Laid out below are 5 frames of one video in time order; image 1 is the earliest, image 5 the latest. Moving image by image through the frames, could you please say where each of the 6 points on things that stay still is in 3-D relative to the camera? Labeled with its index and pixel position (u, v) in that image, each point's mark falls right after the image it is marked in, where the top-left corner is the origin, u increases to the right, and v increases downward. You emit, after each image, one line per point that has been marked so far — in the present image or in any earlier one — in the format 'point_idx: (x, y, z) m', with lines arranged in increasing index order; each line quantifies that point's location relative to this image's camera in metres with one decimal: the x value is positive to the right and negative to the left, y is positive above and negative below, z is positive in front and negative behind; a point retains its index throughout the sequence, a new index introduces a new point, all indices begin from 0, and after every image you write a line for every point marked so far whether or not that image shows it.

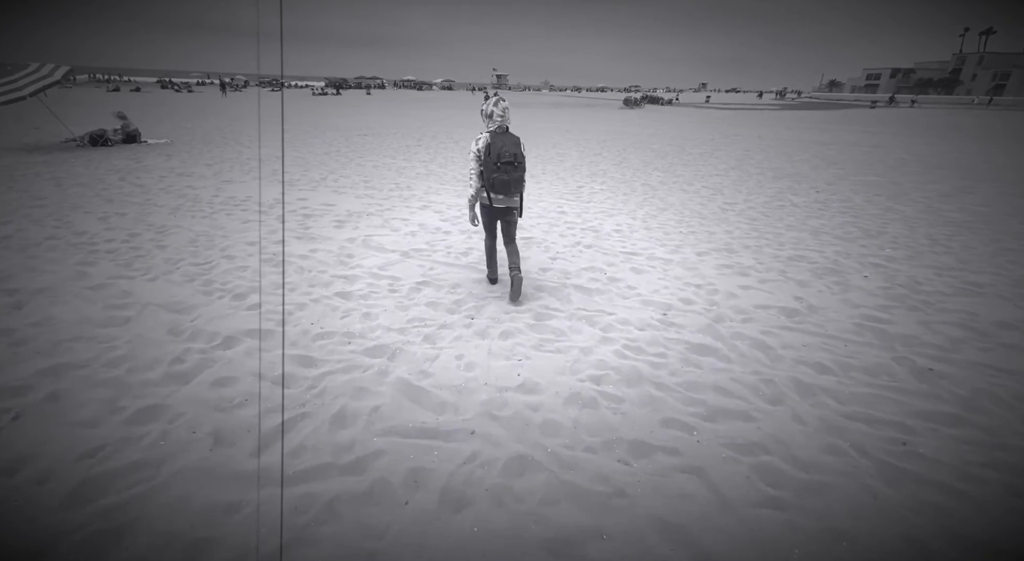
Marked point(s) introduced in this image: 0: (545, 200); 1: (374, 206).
0: (+0.7, +1.7, +11.6) m
1: (-2.8, +1.6, +11.5) m
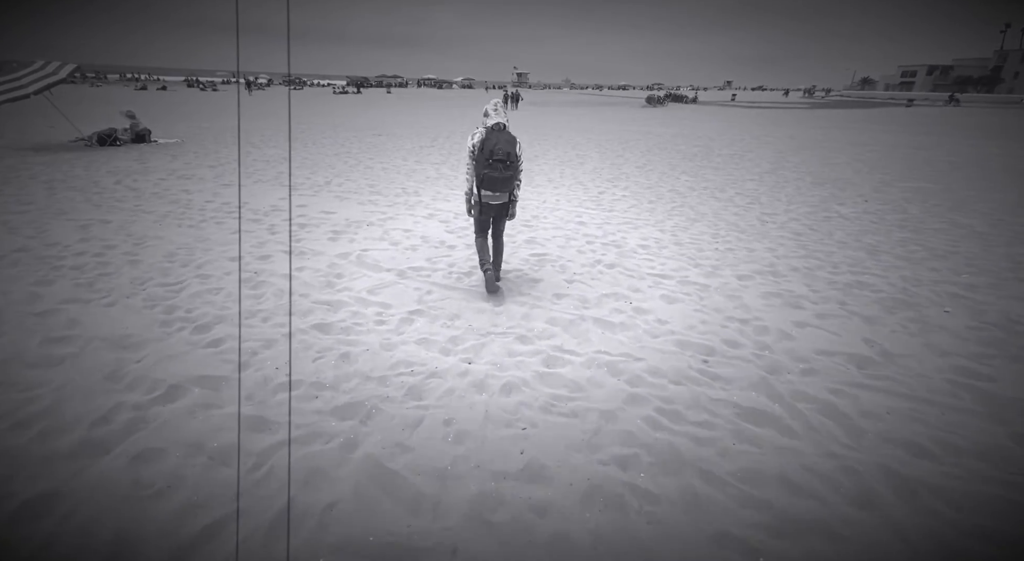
0: (+1.0, +1.4, +10.6) m
1: (-2.5, +1.3, +10.6) m
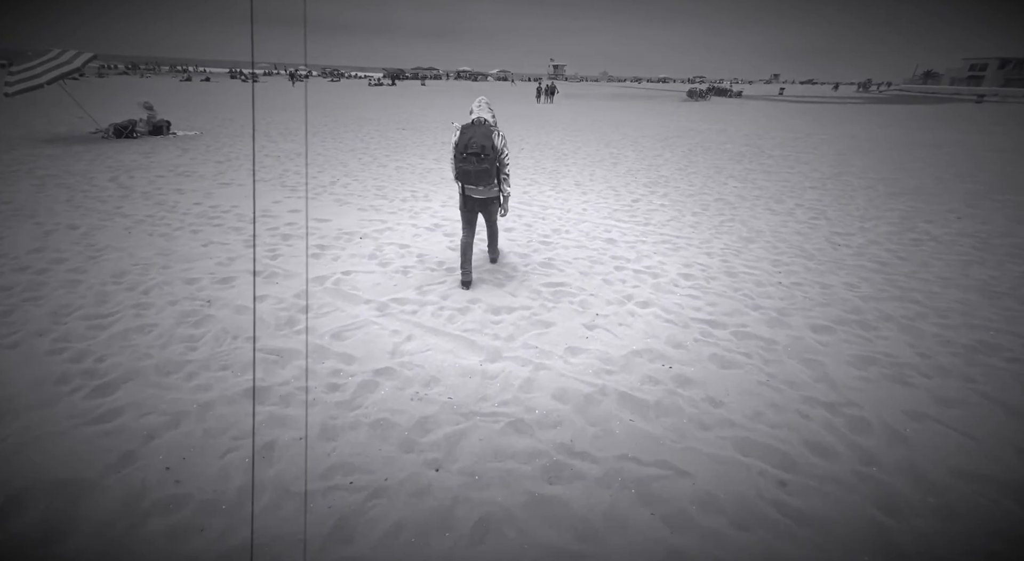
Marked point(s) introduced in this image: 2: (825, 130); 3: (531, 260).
0: (+1.3, +1.0, +9.0) m
1: (-2.2, +1.0, +9.2) m
2: (+10.6, +5.1, +18.9) m
3: (+0.2, +0.3, +7.3) m
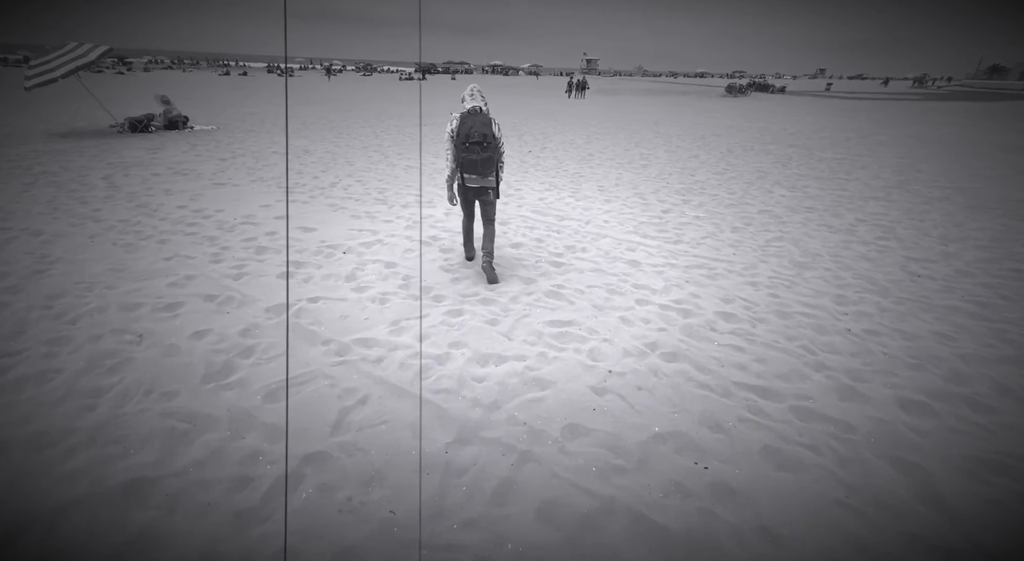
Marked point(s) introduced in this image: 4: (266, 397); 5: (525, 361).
0: (+1.4, +0.6, +7.7) m
1: (-2.1, +0.7, +8.1) m
2: (+11.3, +4.6, +17.1) m
3: (+0.2, -0.1, +6.1) m
4: (-1.8, -0.8, +4.1) m
5: (+0.1, -0.6, +4.5) m
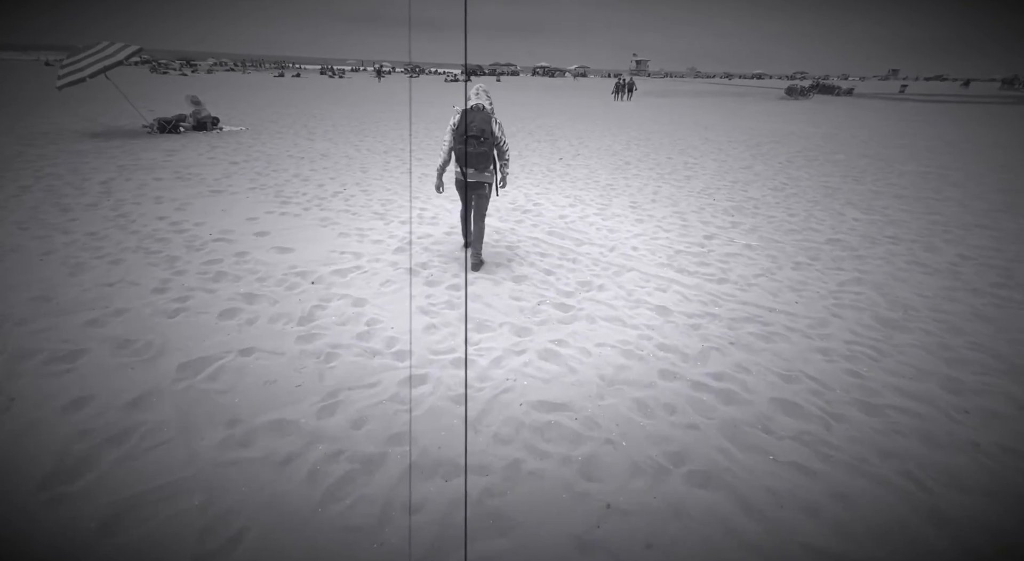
0: (+1.4, +0.1, +6.2) m
1: (-2.0, +0.3, +6.9) m
2: (+12.1, +3.8, +14.8) m
3: (+0.1, -0.5, +4.7) m
4: (-2.1, -1.2, +2.8) m
5: (-0.1, -1.1, +3.1) m
